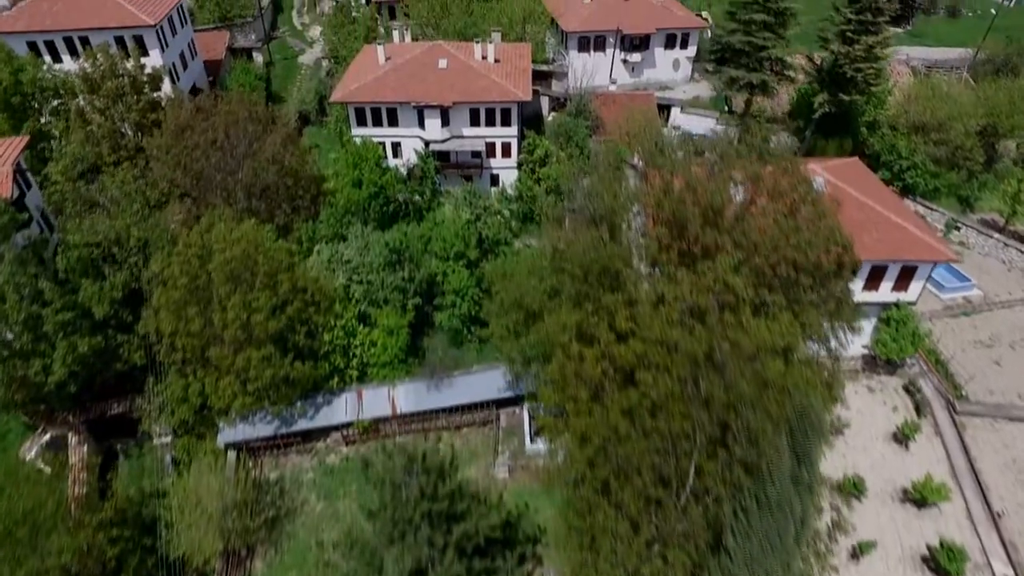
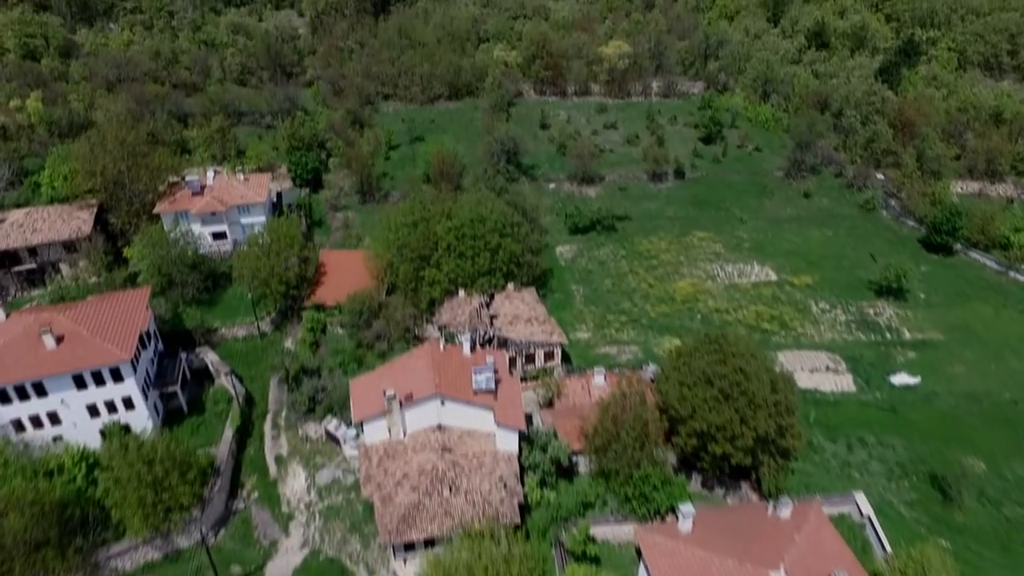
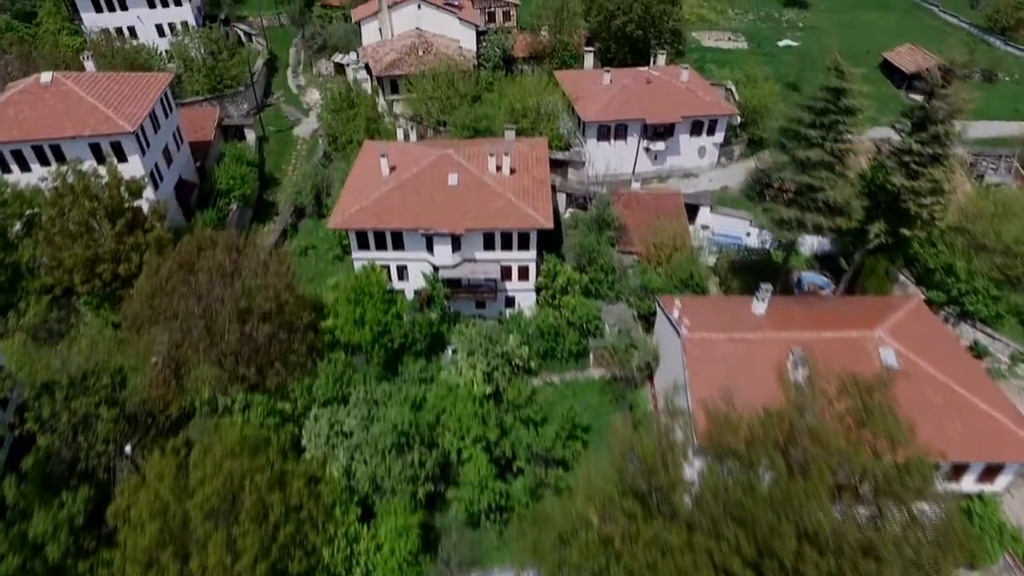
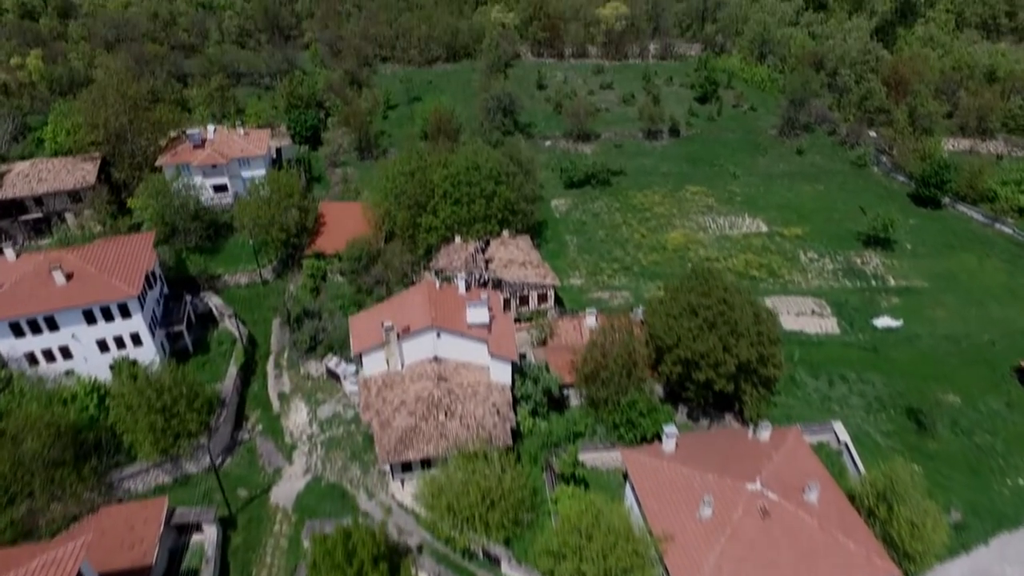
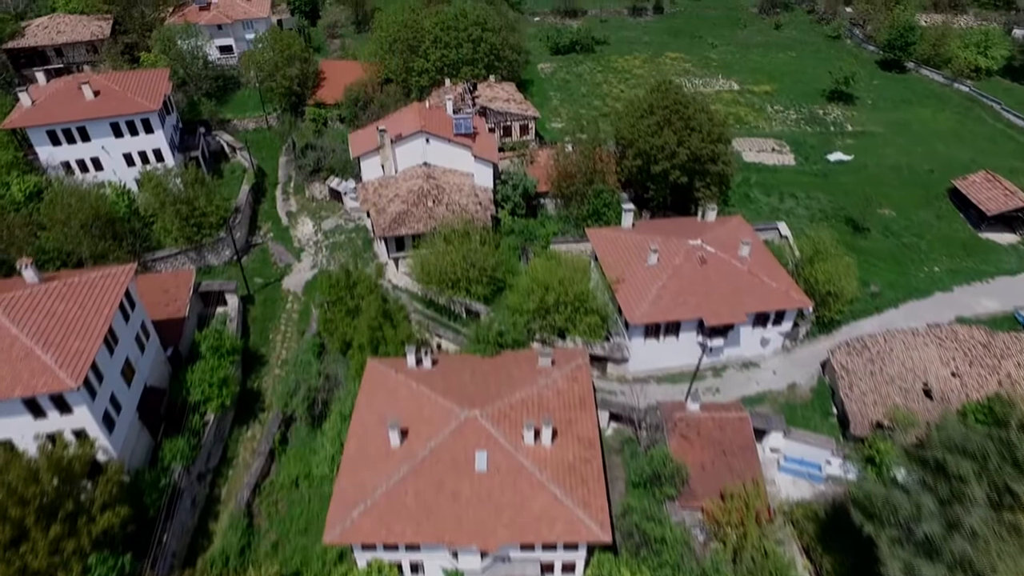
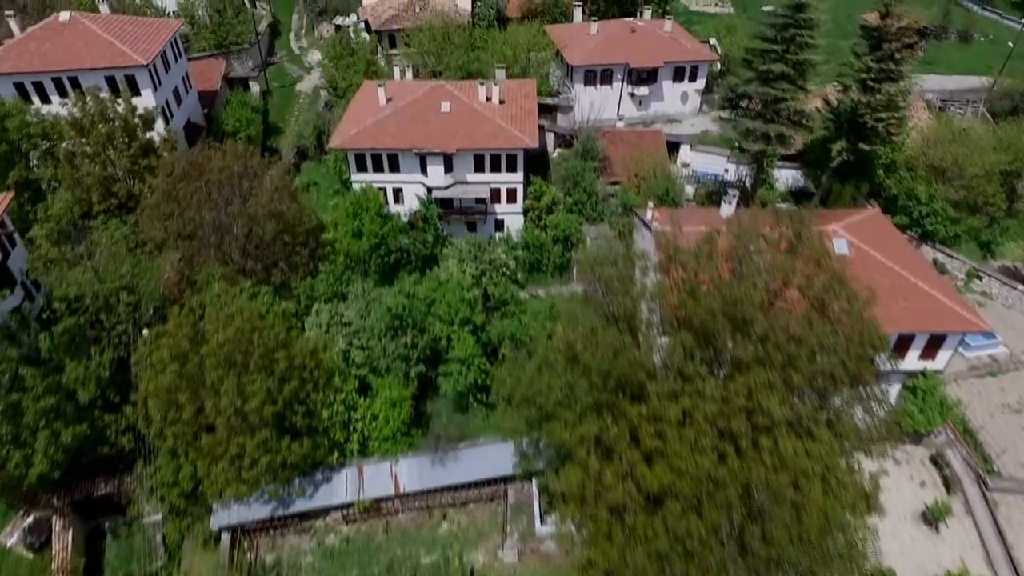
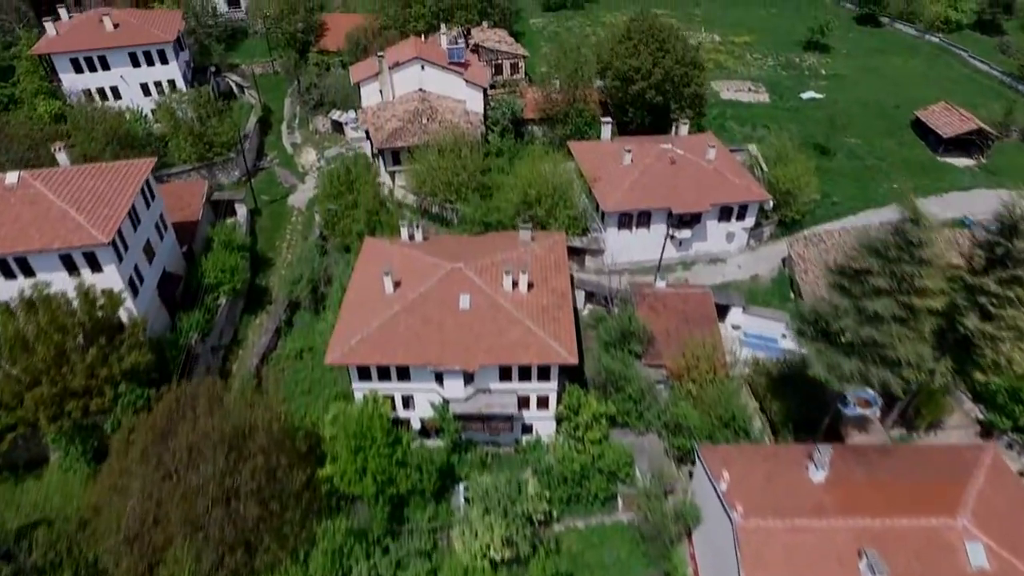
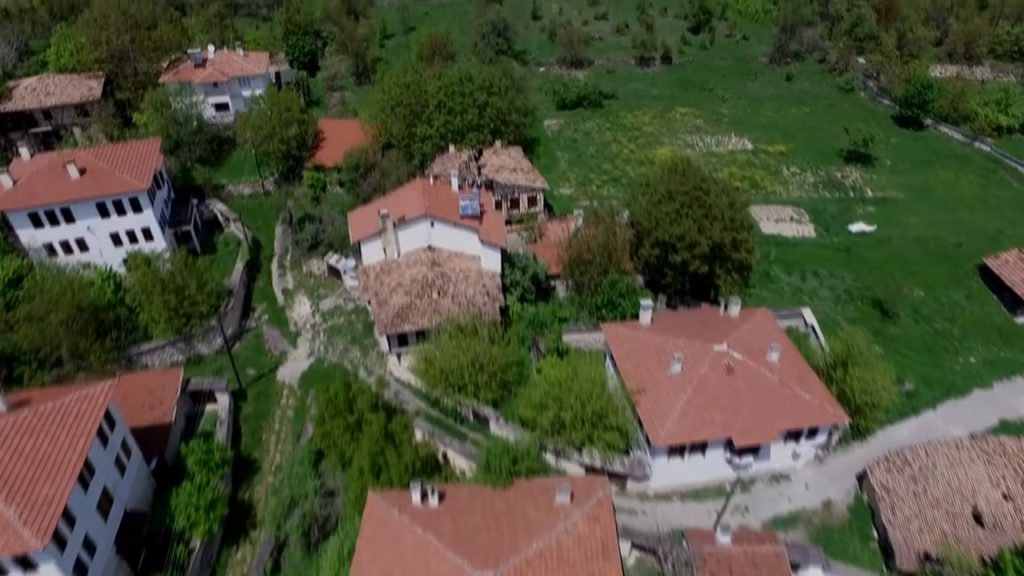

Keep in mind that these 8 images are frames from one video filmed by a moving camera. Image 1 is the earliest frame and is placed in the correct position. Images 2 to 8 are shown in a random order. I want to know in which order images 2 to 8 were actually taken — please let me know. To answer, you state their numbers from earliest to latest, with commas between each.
6, 3, 7, 5, 8, 4, 2
